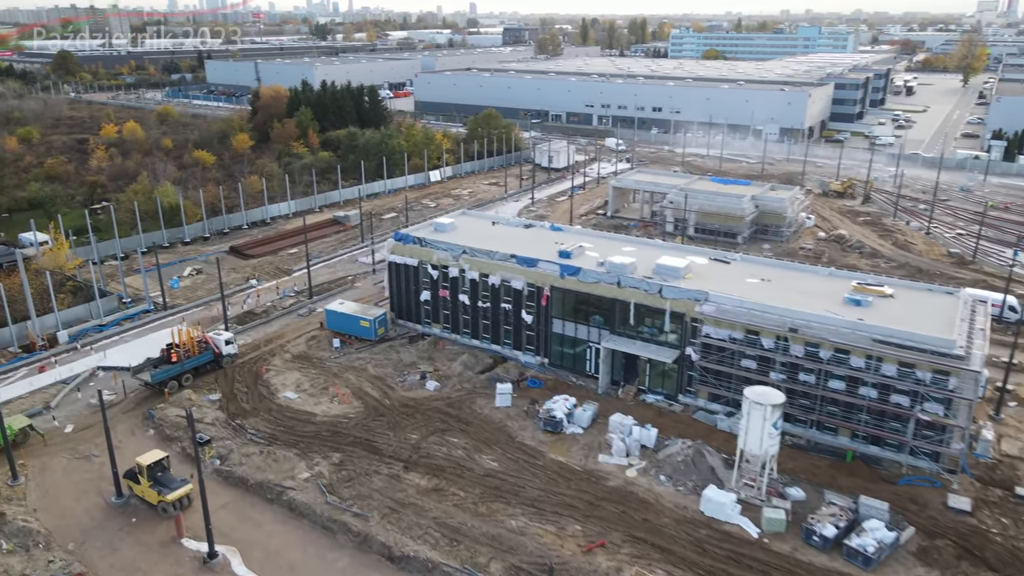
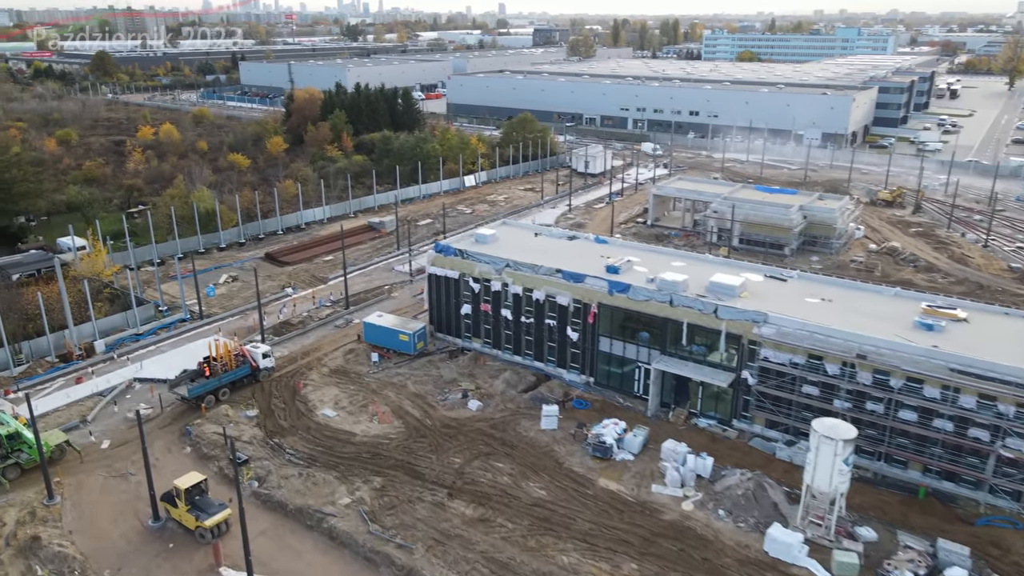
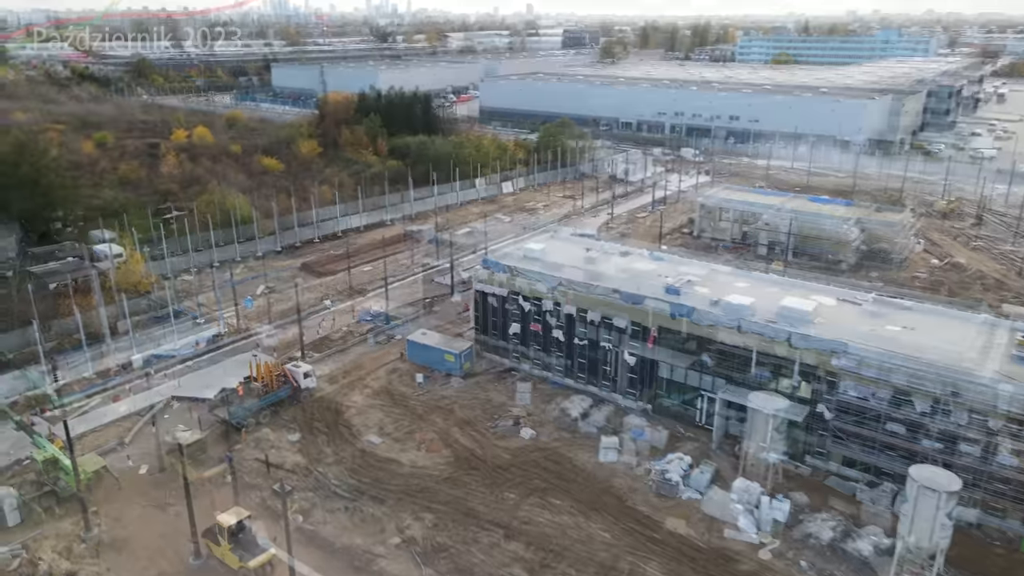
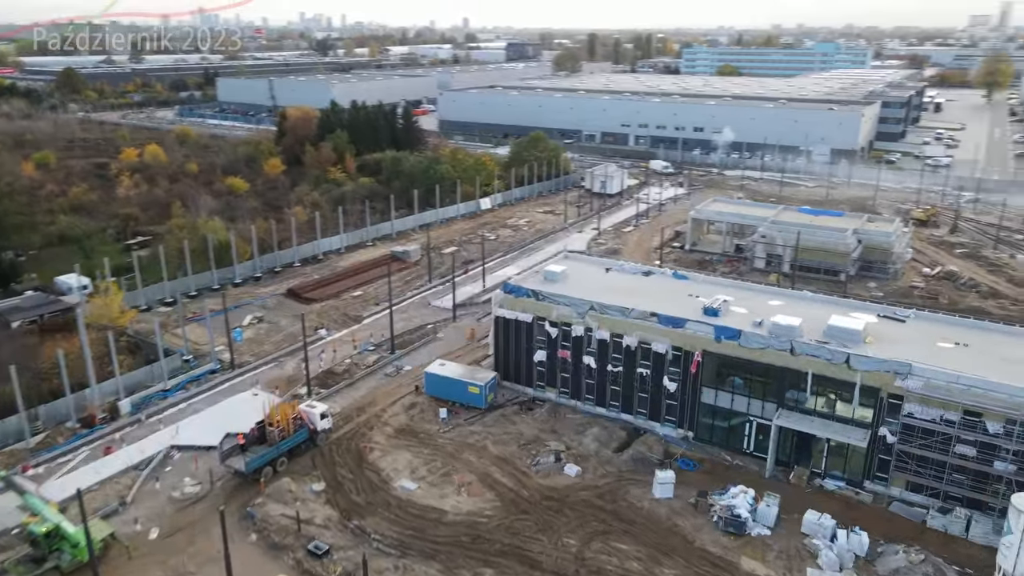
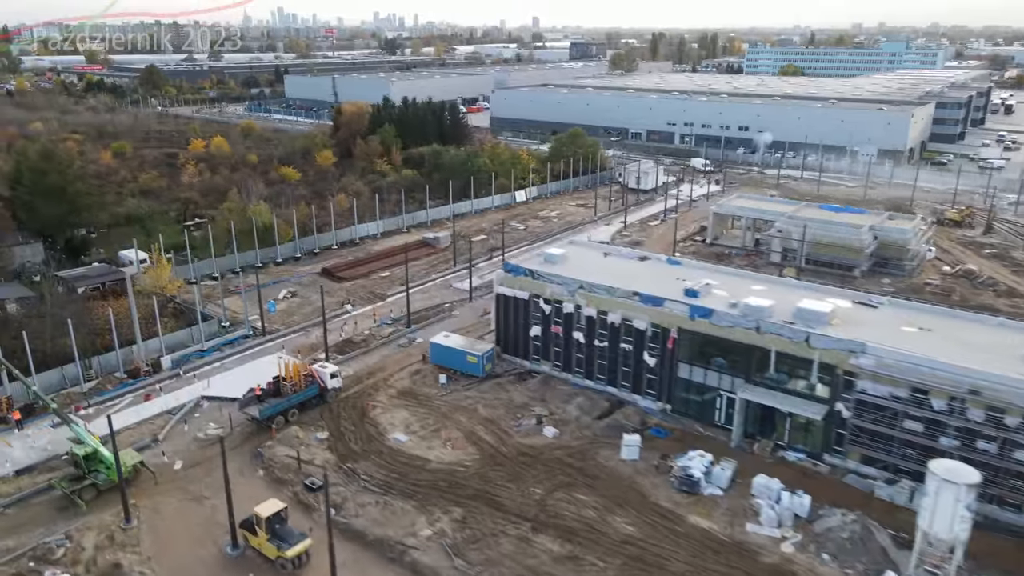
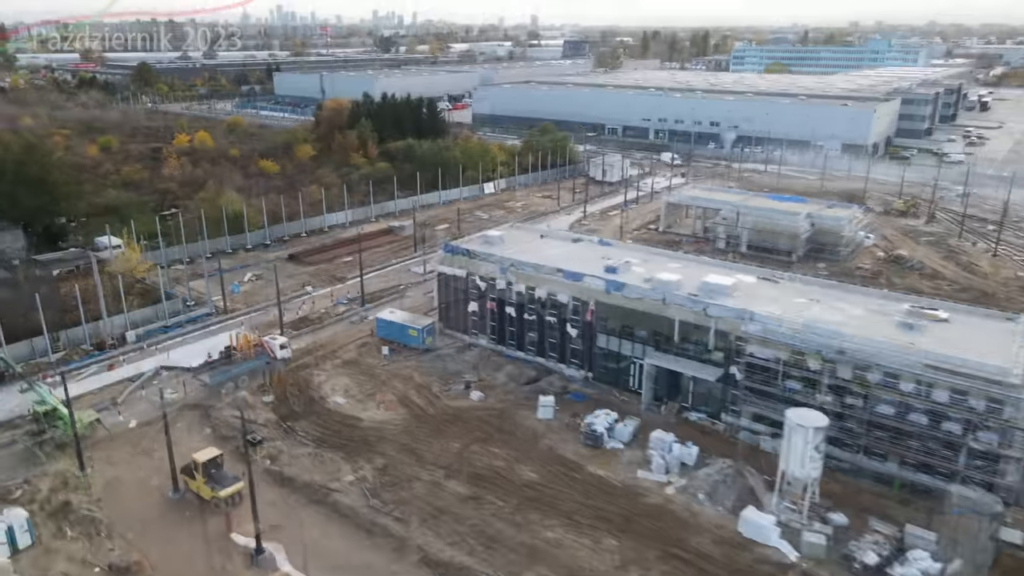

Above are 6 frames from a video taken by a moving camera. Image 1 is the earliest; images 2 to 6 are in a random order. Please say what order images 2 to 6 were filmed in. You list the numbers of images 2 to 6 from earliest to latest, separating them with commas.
2, 3, 6, 5, 4
